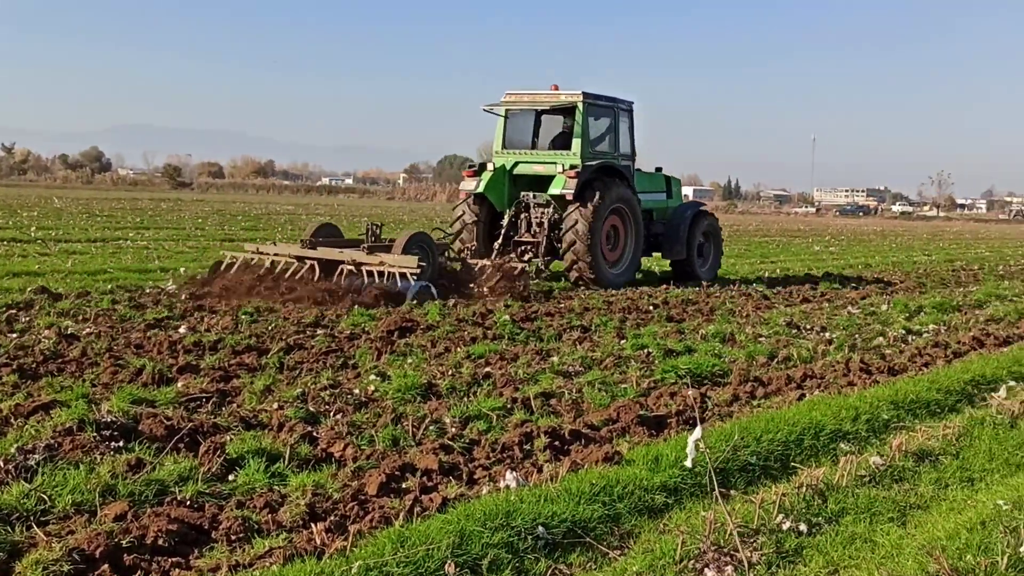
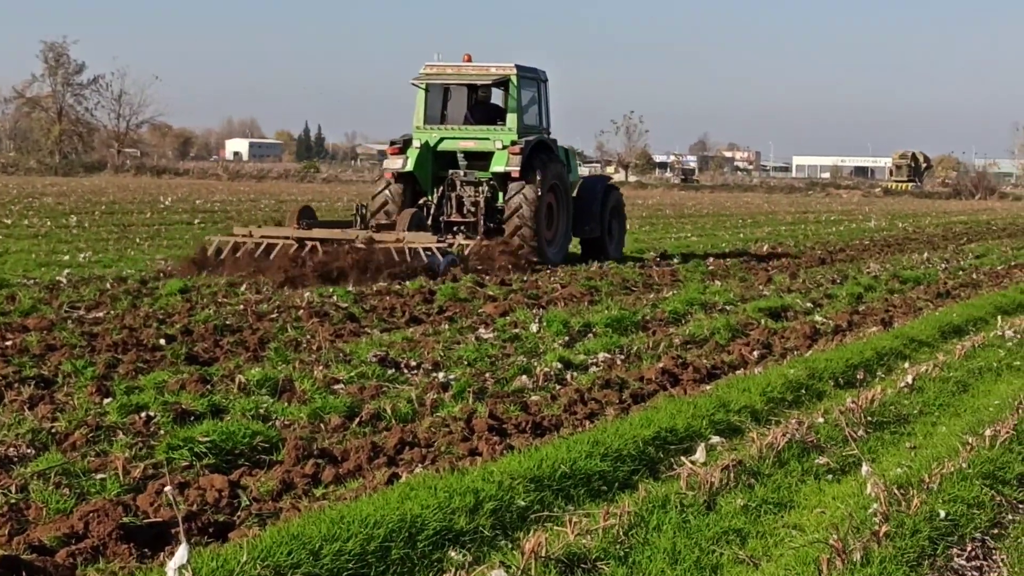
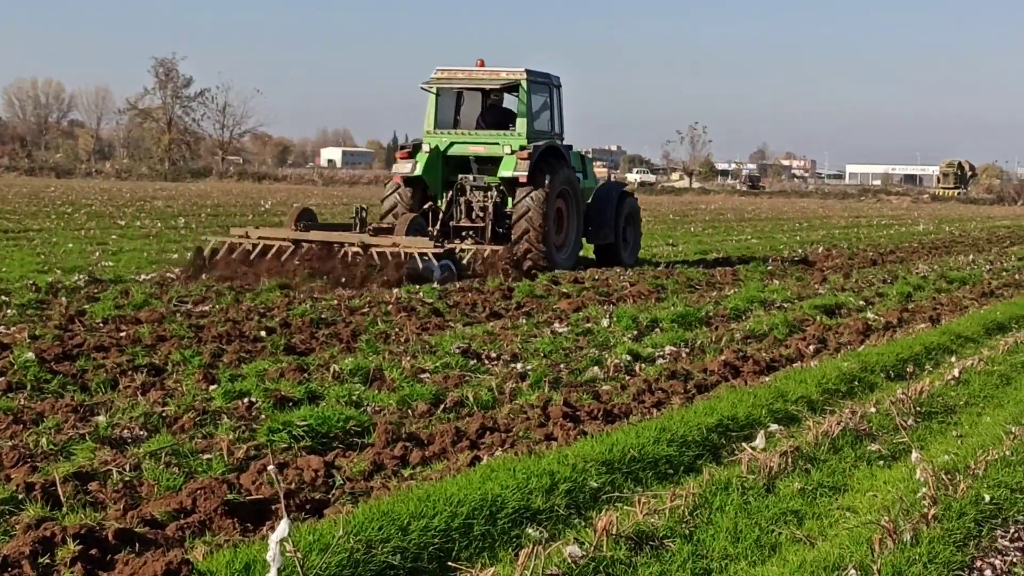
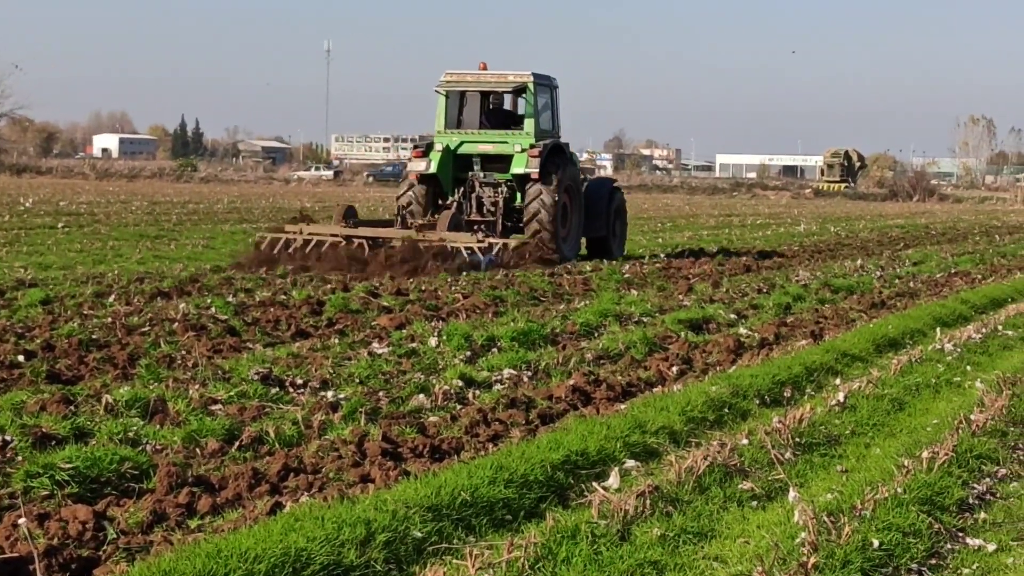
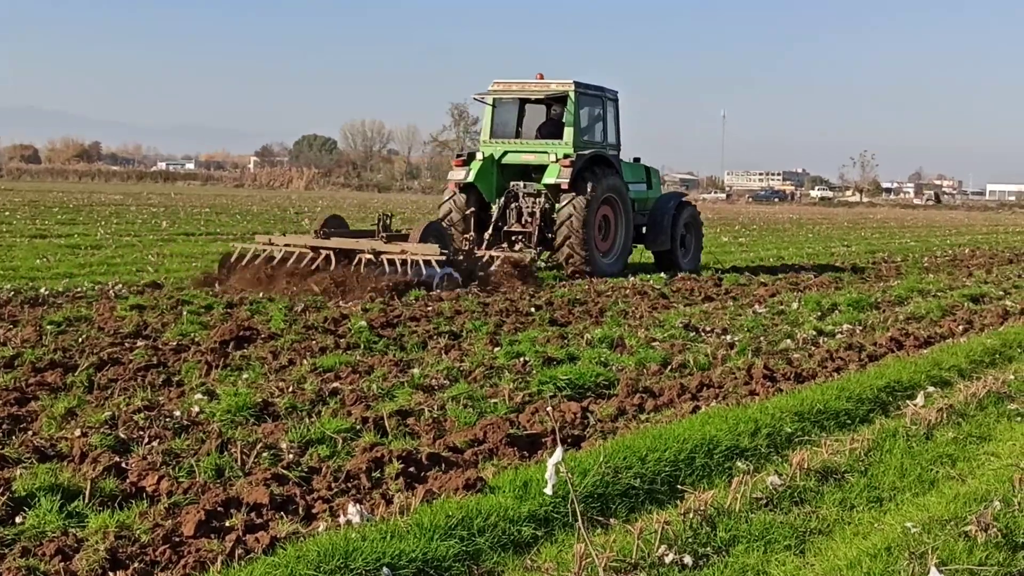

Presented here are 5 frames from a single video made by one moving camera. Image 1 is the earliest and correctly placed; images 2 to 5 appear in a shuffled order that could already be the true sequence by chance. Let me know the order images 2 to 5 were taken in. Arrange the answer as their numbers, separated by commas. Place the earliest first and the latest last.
5, 3, 2, 4
